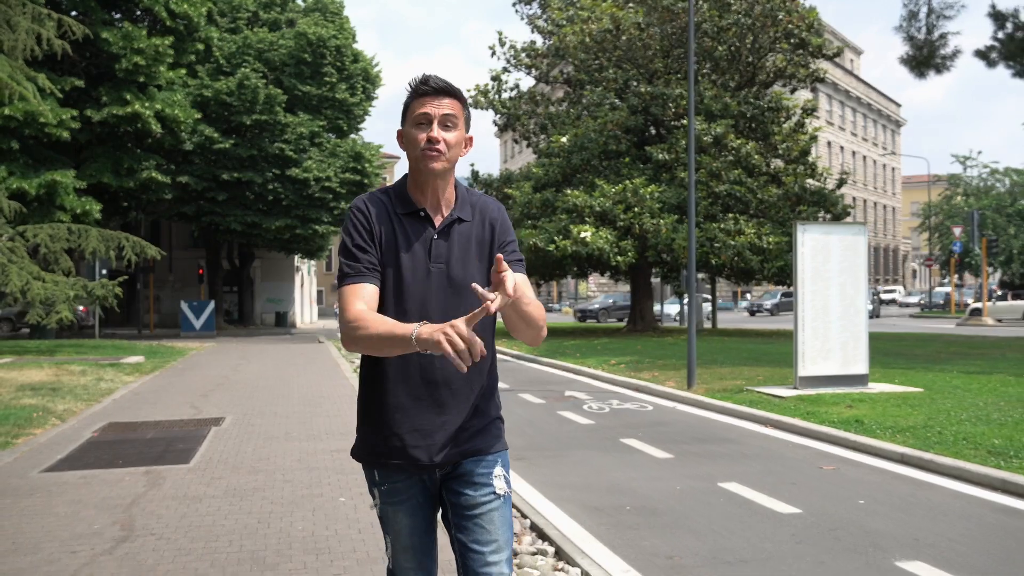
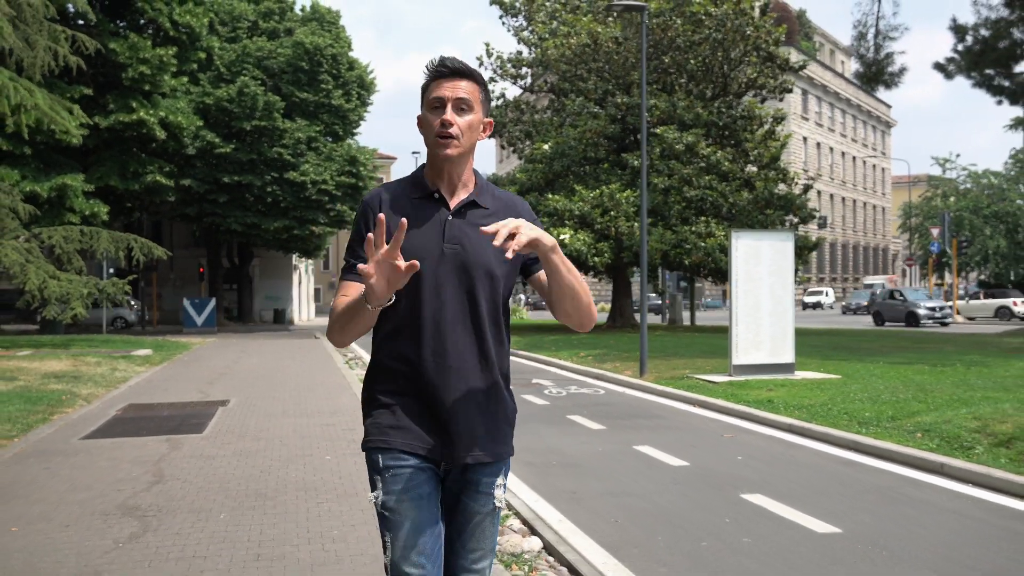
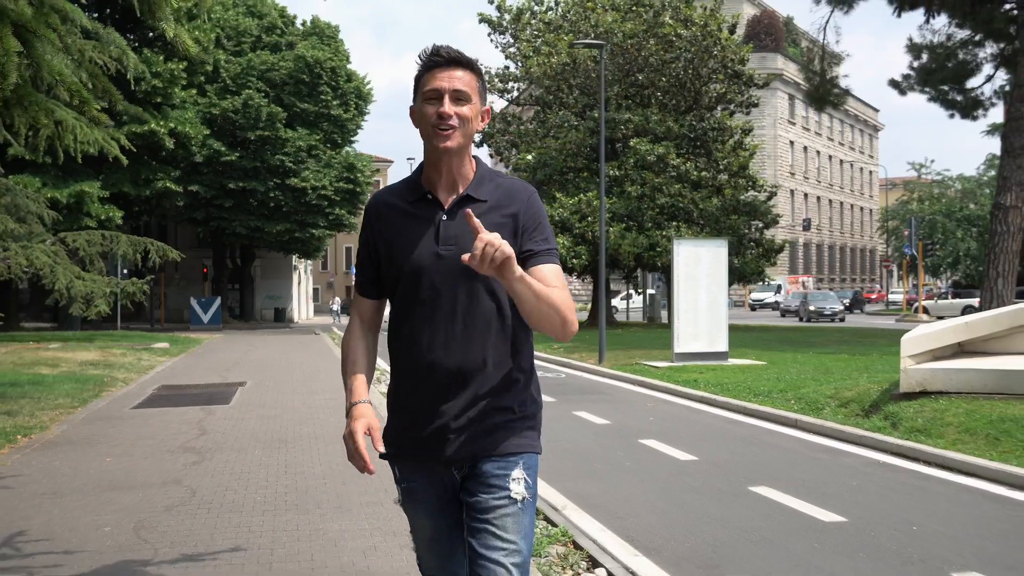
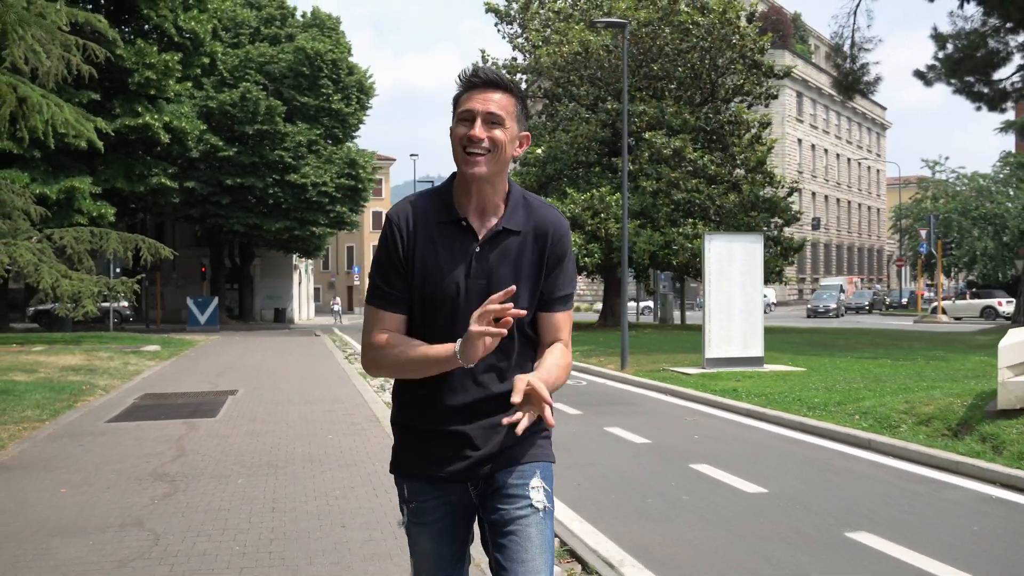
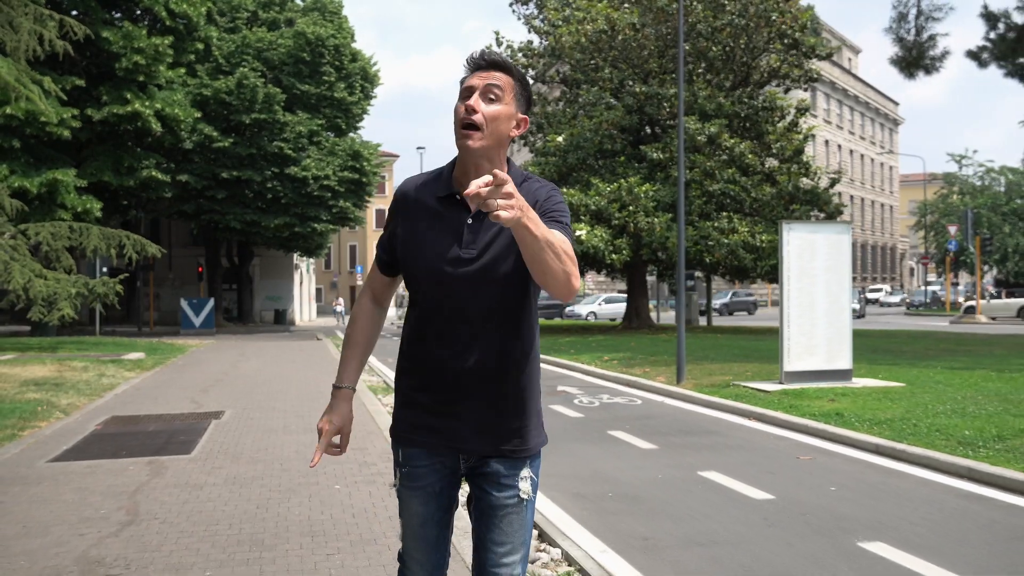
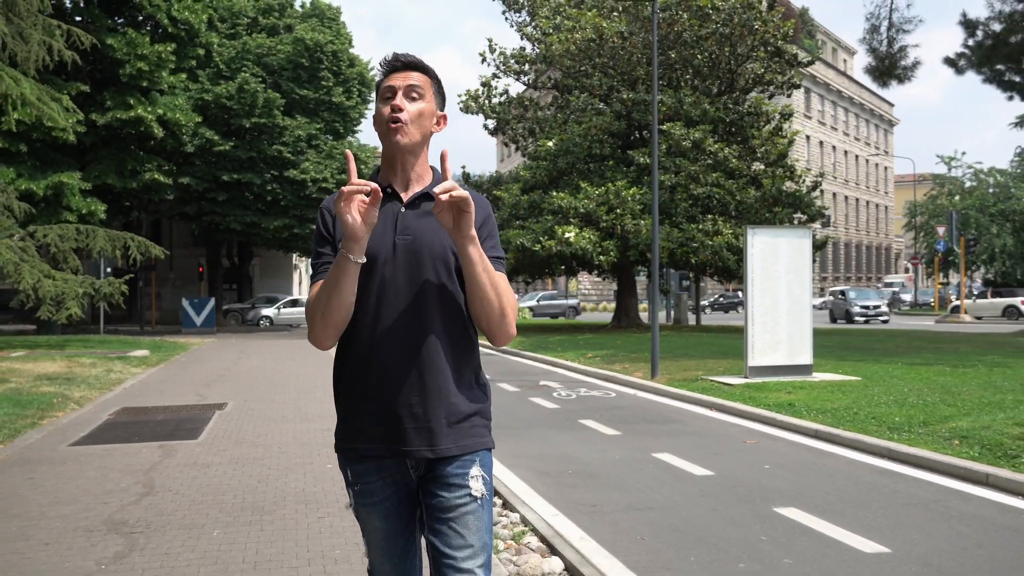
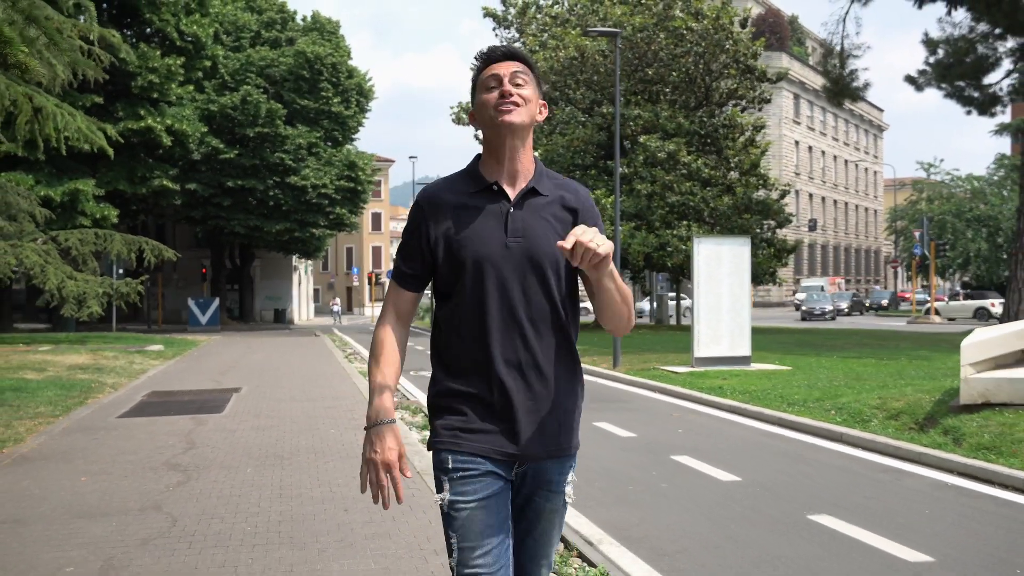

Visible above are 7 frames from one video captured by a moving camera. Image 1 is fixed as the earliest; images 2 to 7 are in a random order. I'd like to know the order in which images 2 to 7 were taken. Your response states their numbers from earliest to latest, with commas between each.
5, 6, 2, 4, 7, 3
